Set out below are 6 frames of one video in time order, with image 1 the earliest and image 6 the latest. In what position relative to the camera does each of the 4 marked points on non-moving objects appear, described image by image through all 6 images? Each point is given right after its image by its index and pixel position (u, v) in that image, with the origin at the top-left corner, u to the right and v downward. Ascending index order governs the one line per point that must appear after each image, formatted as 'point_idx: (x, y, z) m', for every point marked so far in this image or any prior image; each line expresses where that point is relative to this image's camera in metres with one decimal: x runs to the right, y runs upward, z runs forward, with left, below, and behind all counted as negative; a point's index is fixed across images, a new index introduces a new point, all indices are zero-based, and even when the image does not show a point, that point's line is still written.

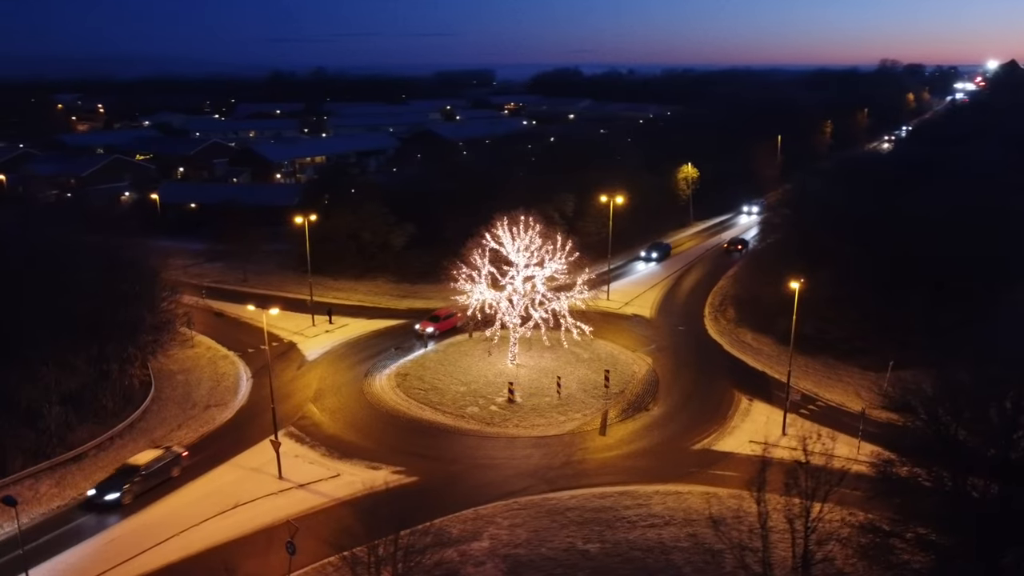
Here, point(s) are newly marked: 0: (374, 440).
0: (-1.9, -2.0, +10.7) m
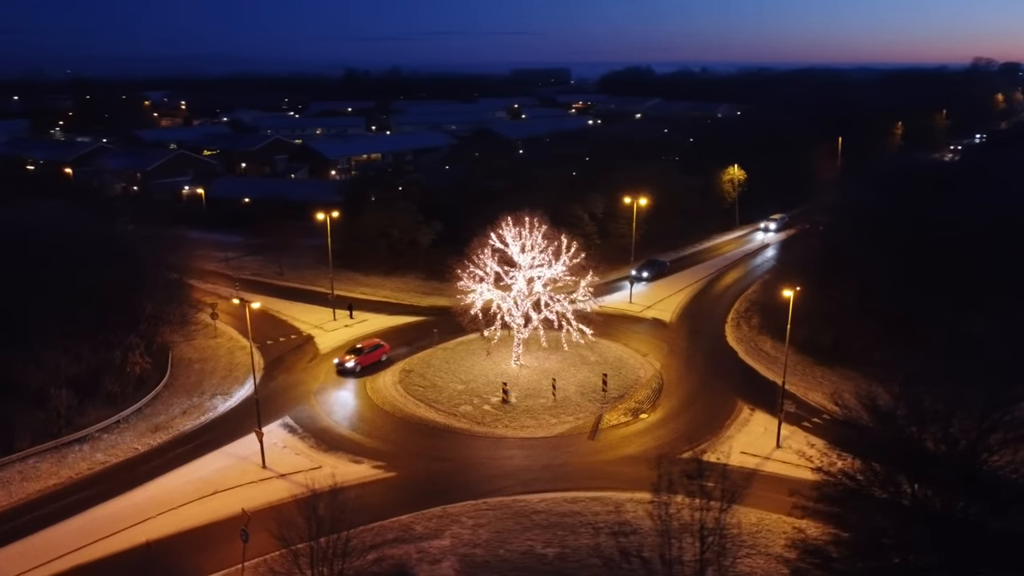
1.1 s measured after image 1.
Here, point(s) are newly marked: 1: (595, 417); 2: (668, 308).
0: (-2.0, -2.0, +10.9) m
1: (+1.1, -1.8, +11.3) m
2: (+3.1, -0.4, +16.0) m
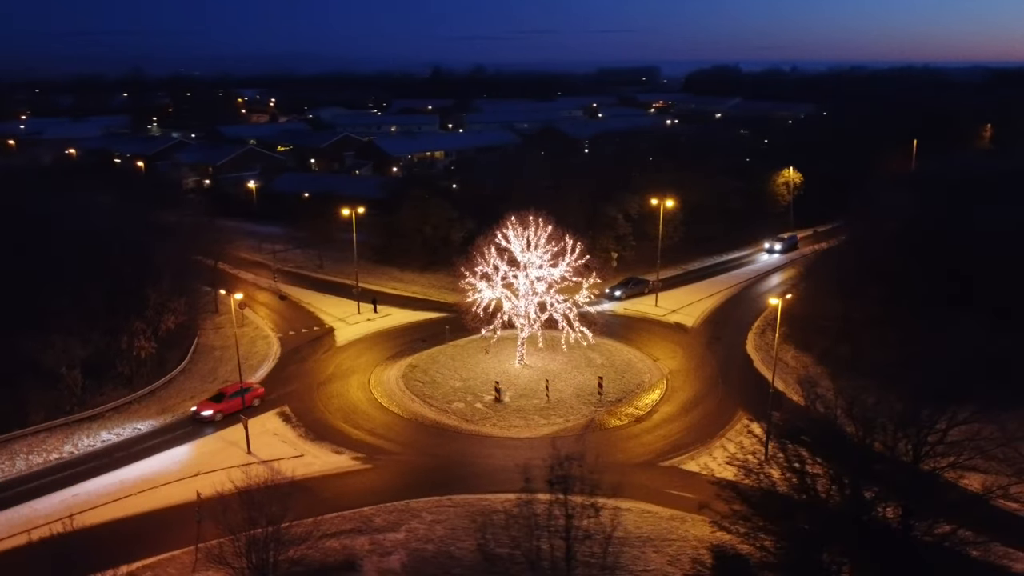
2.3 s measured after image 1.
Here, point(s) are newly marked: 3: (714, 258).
0: (-2.2, -1.9, +11.1) m
1: (+1.0, -1.8, +11.2) m
2: (+3.5, -0.5, +15.6) m
3: (+4.7, +0.7, +18.7) m
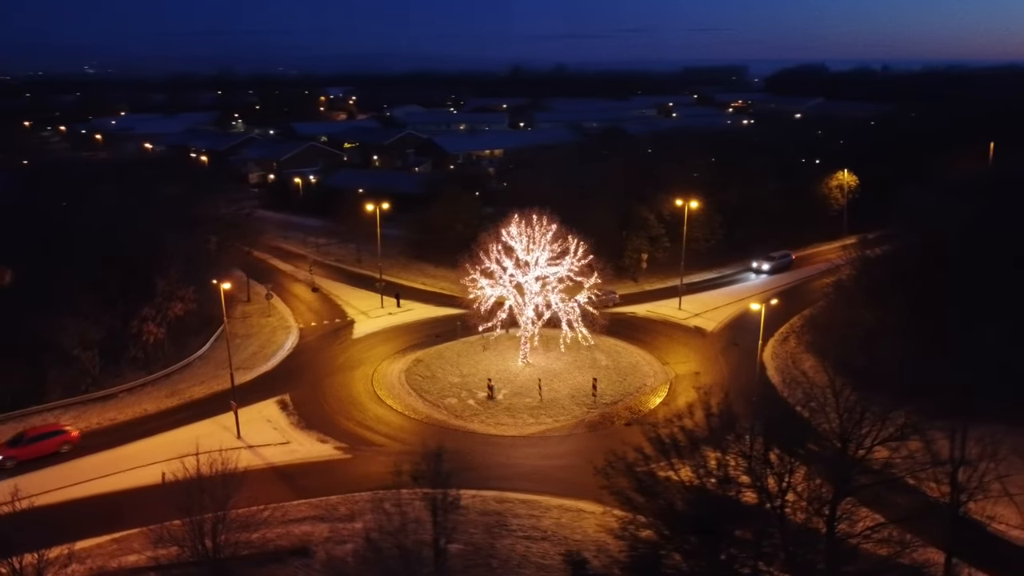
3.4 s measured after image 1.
0: (-2.3, -1.8, +11.3) m
1: (+0.9, -1.8, +11.1) m
2: (+3.8, -0.5, +15.2) m
3: (+5.4, +0.6, +18.2) m
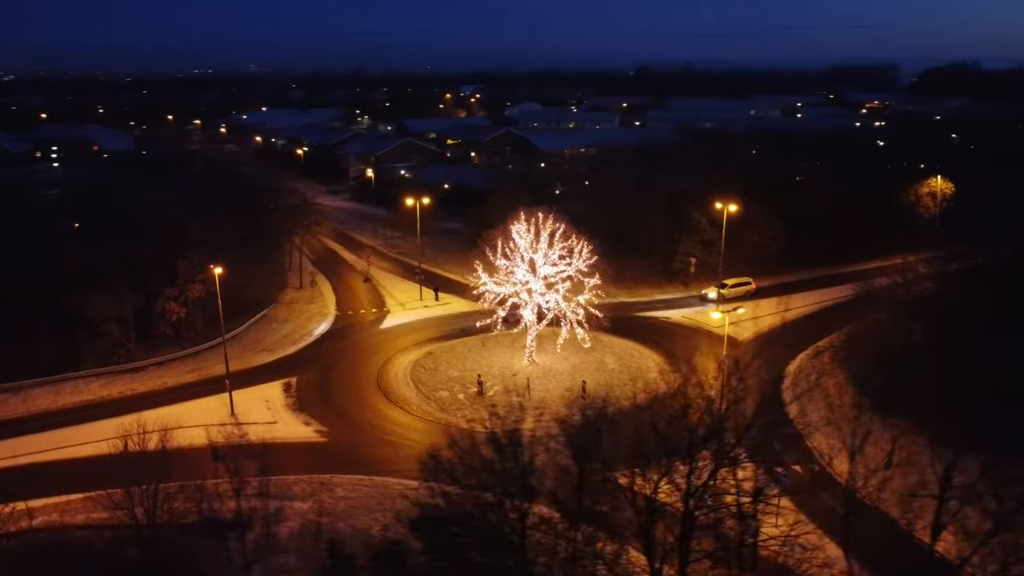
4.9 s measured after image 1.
0: (-2.5, -1.6, +11.7) m
1: (+0.6, -1.8, +11.0) m
2: (+4.3, -0.7, +14.5) m
3: (+6.4, +0.4, +17.2) m
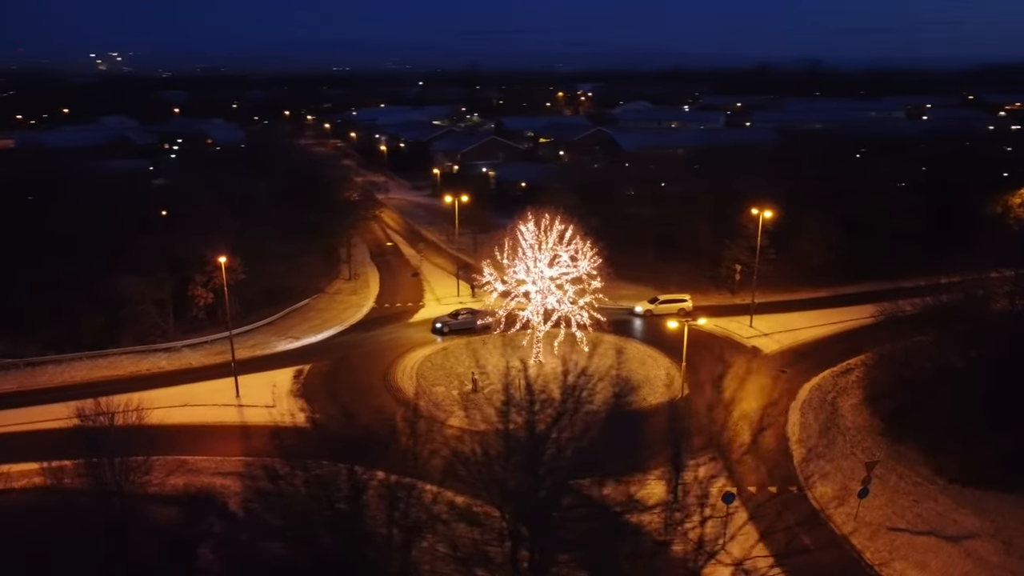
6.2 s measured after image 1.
0: (-2.5, -1.5, +12.1) m
1: (+0.4, -1.8, +10.9) m
2: (+4.6, -0.9, +13.9) m
3: (+7.1, +0.1, +16.2) m
